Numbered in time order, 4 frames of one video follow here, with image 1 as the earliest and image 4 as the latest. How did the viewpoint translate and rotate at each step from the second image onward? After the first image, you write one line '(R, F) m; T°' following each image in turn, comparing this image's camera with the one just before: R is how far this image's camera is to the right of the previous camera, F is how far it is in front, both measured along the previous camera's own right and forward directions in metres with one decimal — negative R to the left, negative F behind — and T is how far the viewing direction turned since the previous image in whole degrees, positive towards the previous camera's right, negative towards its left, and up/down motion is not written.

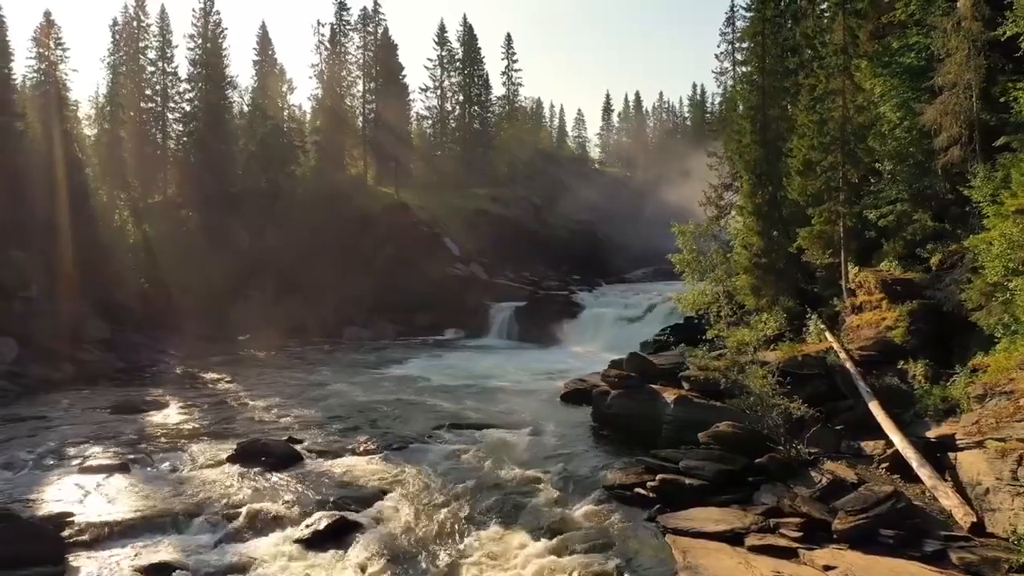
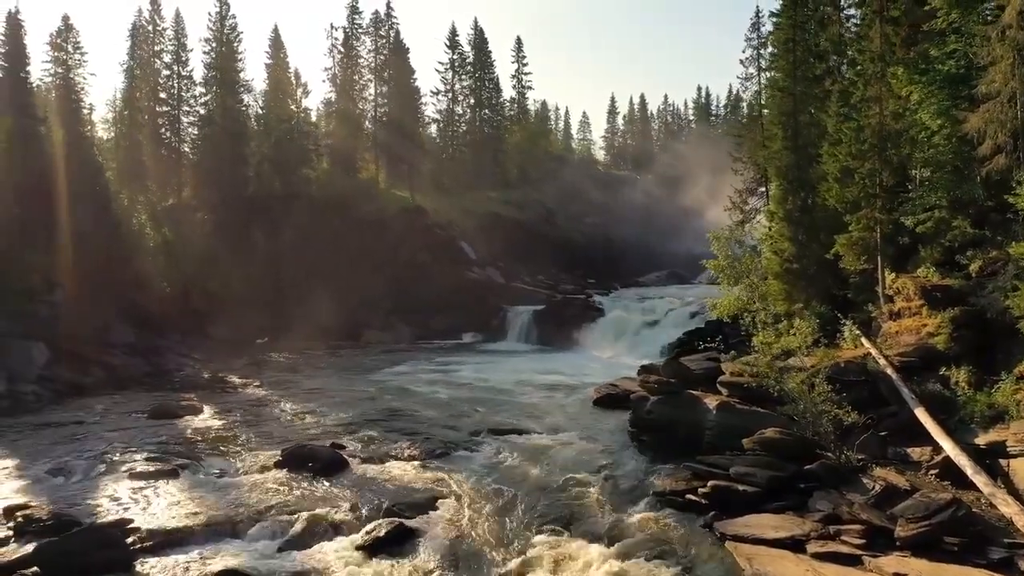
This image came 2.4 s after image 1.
(-1.3, -0.1) m; 0°
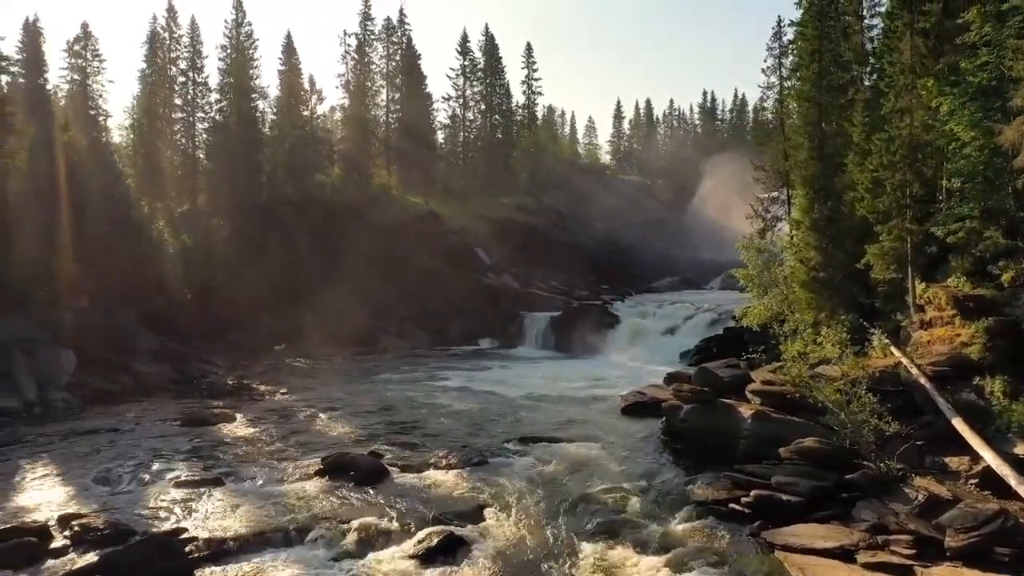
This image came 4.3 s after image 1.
(-1.1, -0.2) m; 0°
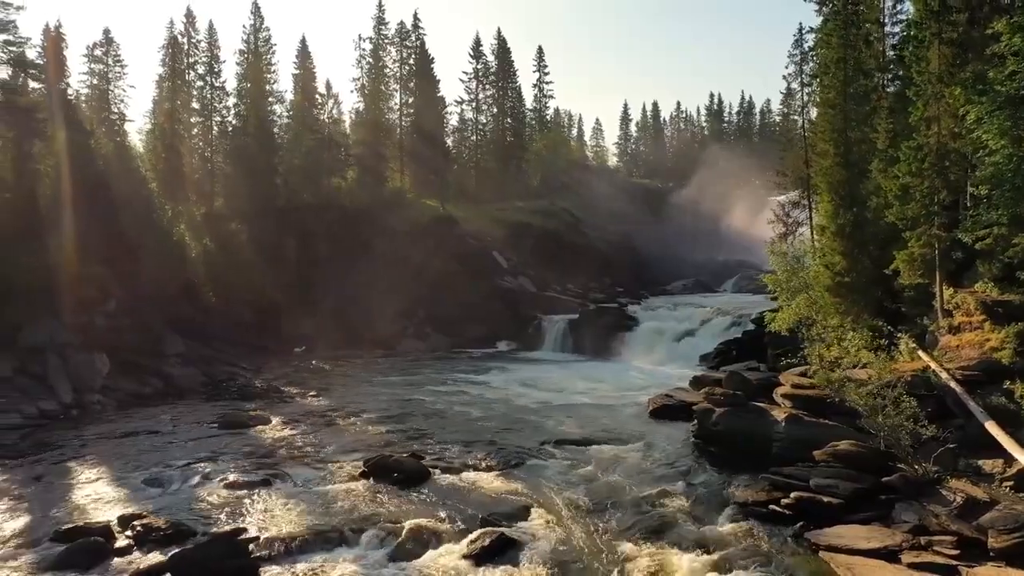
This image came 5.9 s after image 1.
(-1.1, -0.4) m; 0°
